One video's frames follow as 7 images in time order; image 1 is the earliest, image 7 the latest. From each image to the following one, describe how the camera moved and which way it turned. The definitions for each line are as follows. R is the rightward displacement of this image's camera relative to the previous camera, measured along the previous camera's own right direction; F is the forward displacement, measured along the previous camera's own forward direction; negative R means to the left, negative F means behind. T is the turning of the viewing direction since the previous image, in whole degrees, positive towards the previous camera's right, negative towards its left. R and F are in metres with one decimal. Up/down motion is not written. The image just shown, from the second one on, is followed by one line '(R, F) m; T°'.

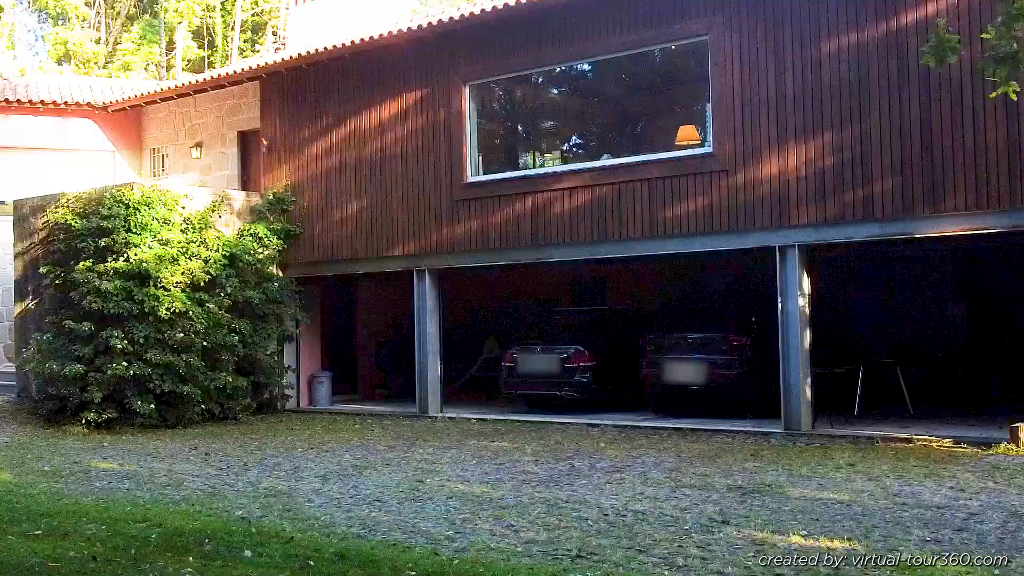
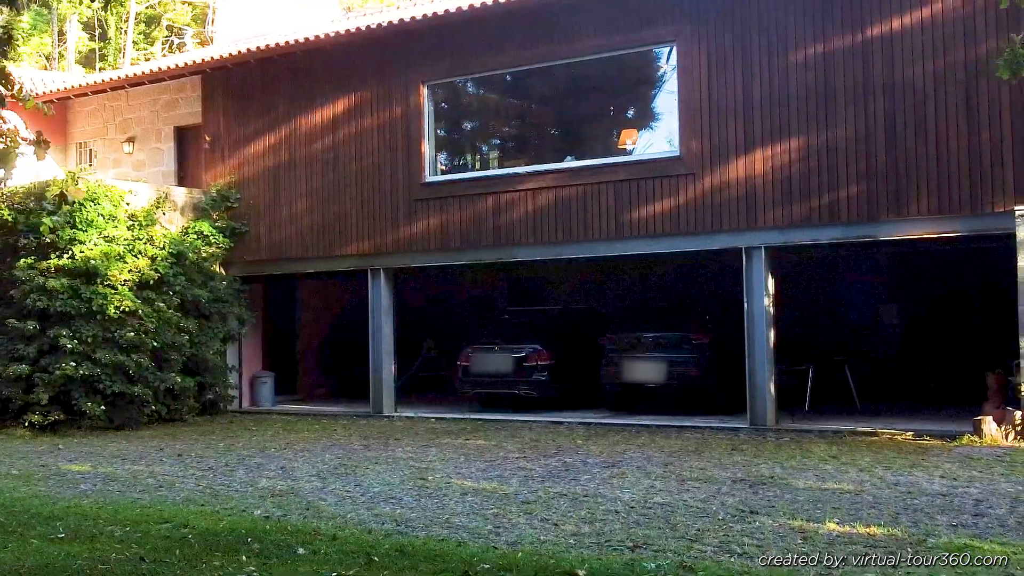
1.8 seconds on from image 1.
(-0.9, 0.0) m; +6°
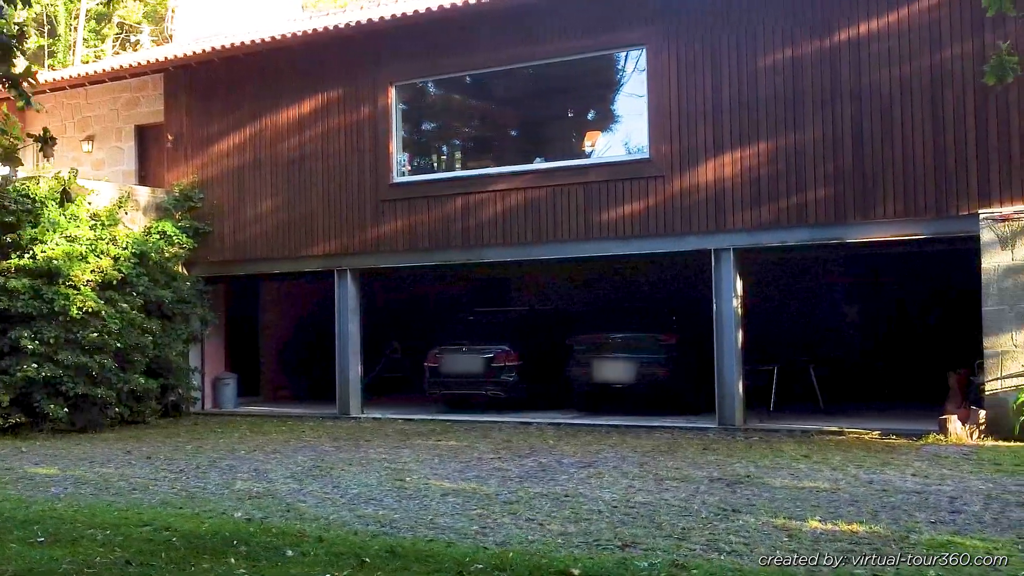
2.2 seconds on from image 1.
(-0.2, 0.0) m; +3°
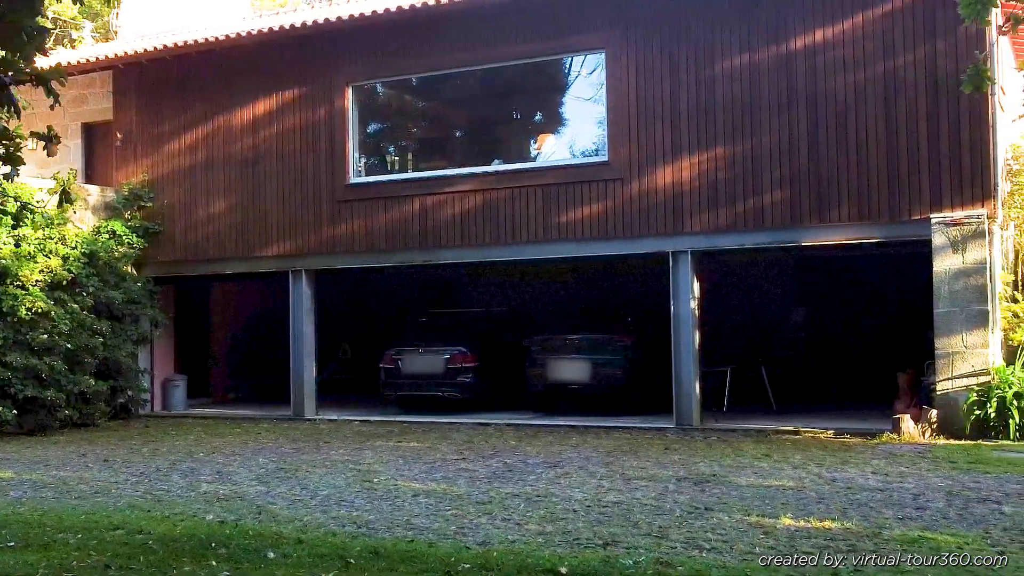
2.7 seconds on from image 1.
(-0.3, 0.0) m; +3°
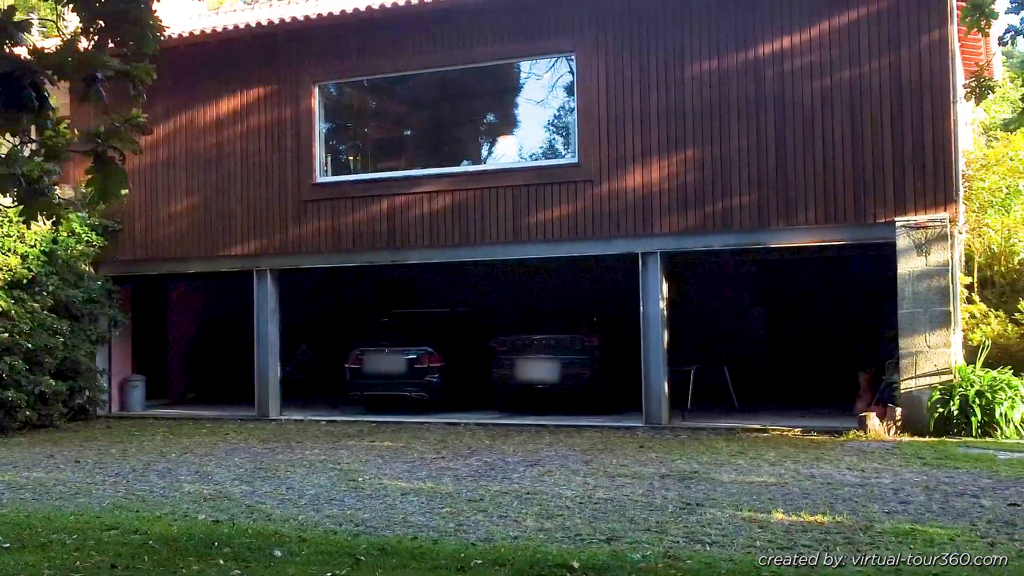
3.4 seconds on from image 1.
(-0.4, -0.1) m; +3°
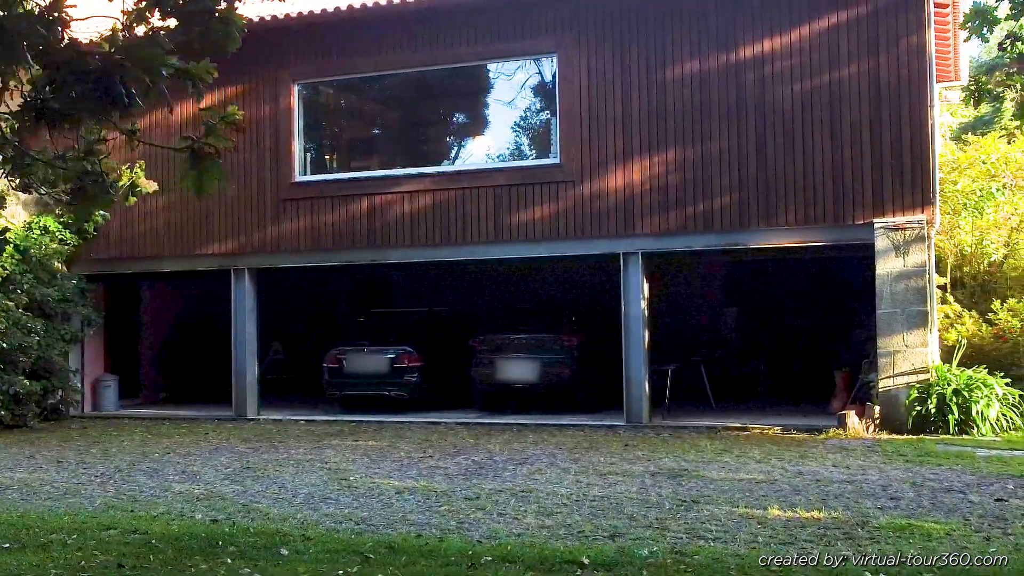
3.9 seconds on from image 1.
(-0.3, 0.0) m; +2°
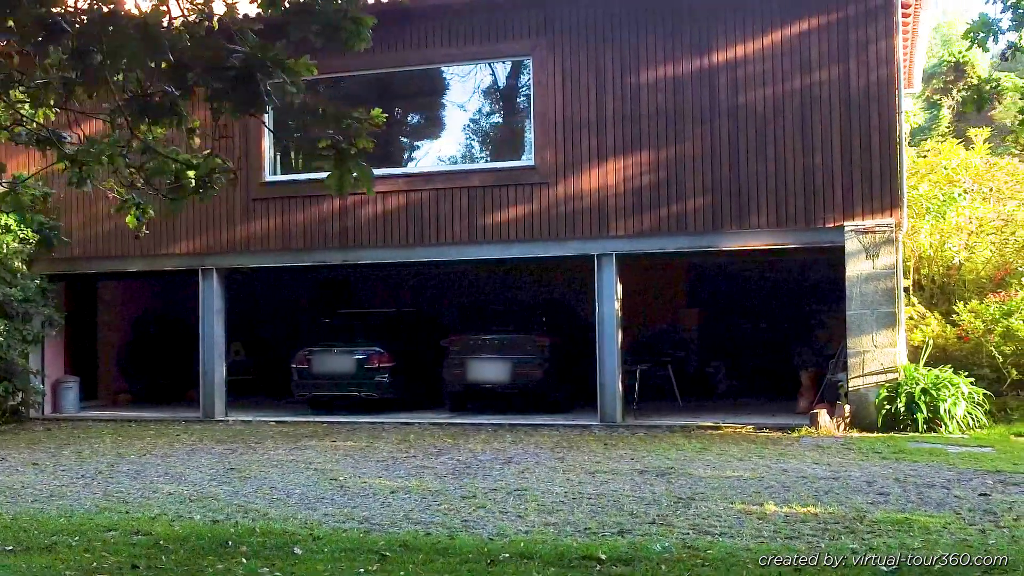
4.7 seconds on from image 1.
(-0.4, -0.1) m; +3°
